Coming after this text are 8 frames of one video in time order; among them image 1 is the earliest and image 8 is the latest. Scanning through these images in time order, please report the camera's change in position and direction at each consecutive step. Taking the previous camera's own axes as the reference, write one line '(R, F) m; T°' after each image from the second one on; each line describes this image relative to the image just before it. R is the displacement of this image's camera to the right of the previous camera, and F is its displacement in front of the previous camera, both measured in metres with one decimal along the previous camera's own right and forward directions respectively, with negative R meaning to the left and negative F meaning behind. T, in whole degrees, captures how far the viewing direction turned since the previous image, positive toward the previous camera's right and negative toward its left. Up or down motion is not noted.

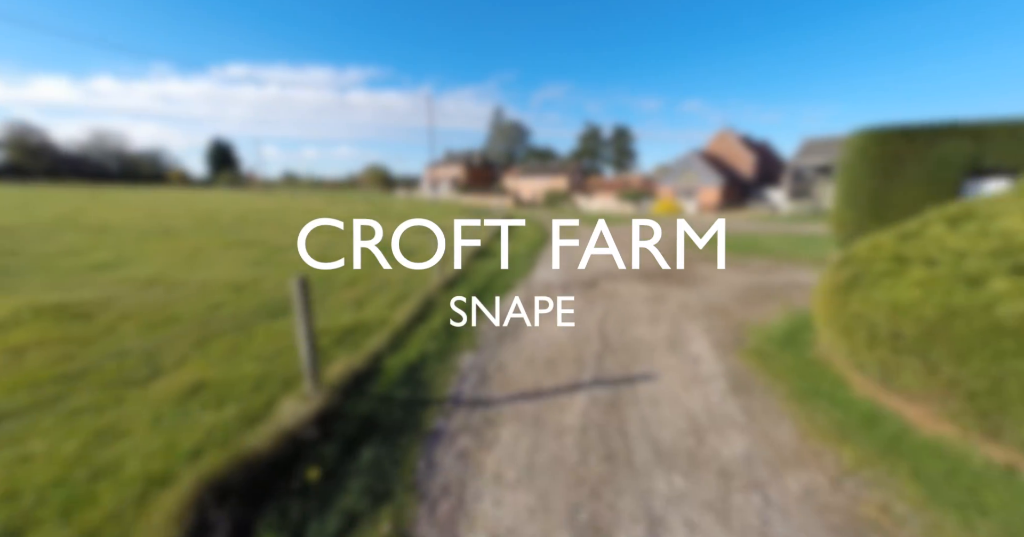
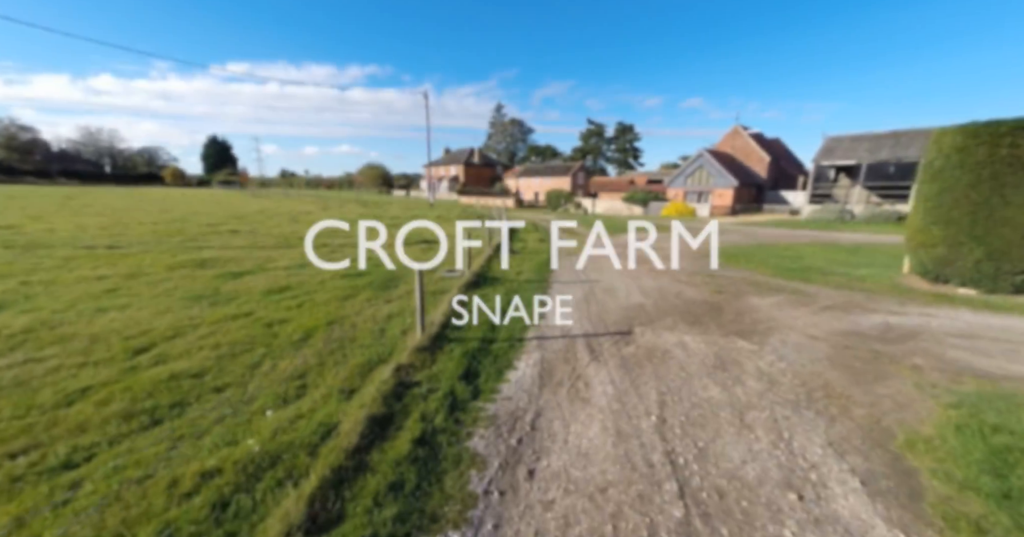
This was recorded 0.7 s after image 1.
(-0.1, +2.0) m; 0°
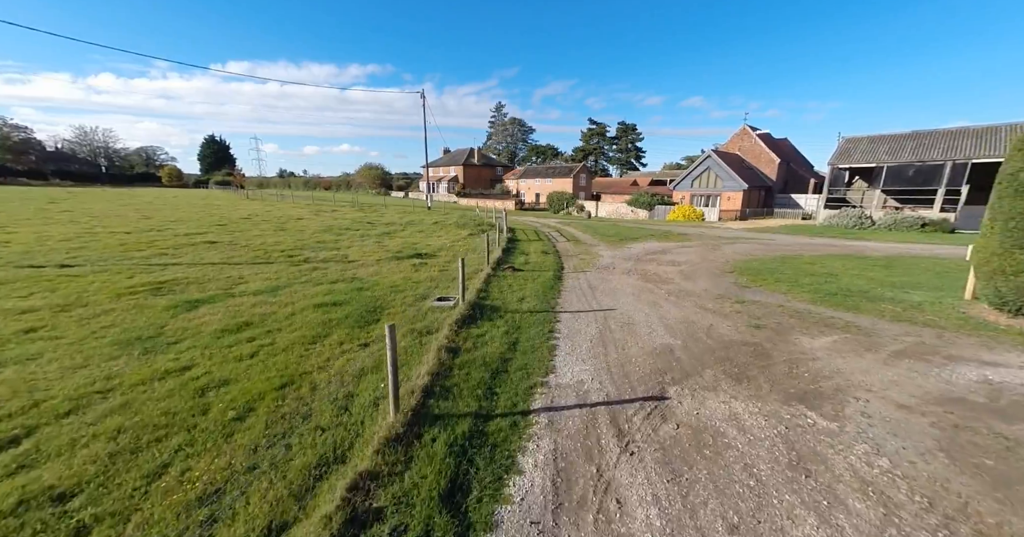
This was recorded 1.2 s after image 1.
(0.0, +1.3) m; 0°
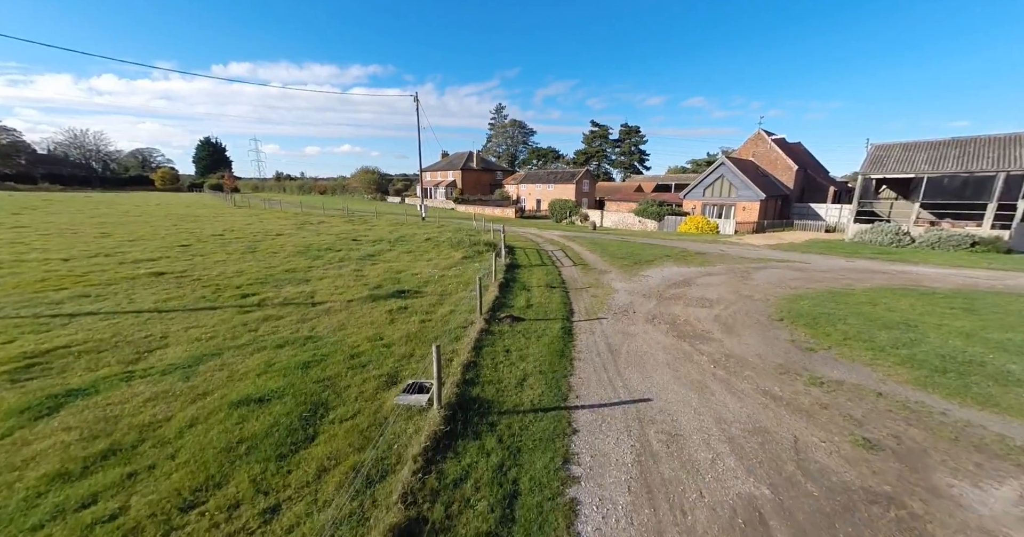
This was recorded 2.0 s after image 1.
(0.0, +2.4) m; 0°
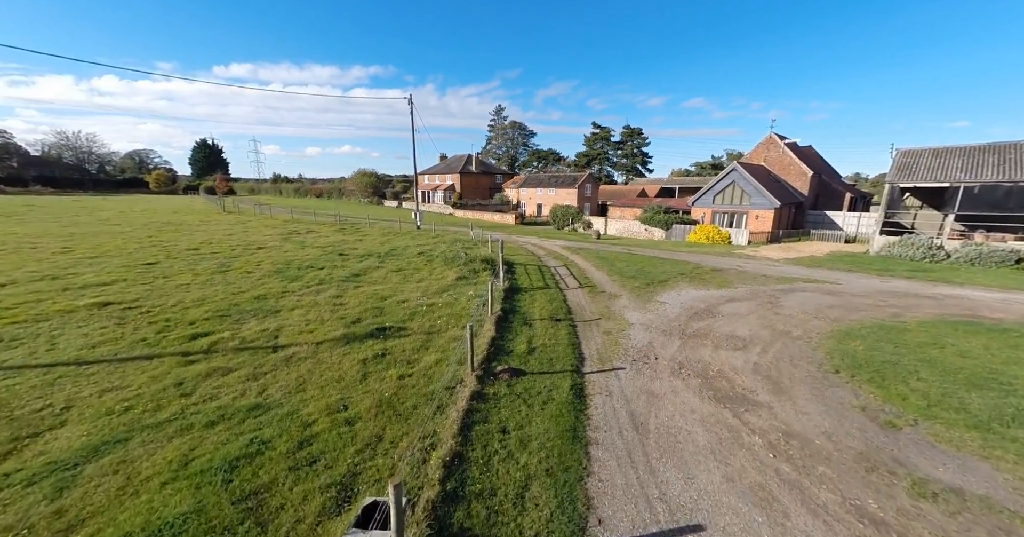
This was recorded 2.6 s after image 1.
(0.0, +1.8) m; 0°
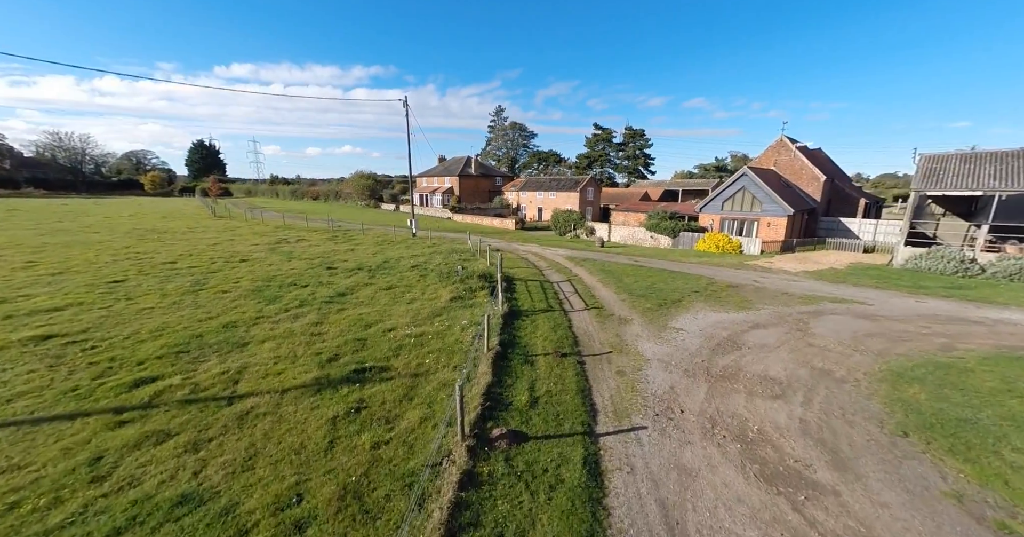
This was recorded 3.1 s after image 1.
(0.0, +1.5) m; 0°
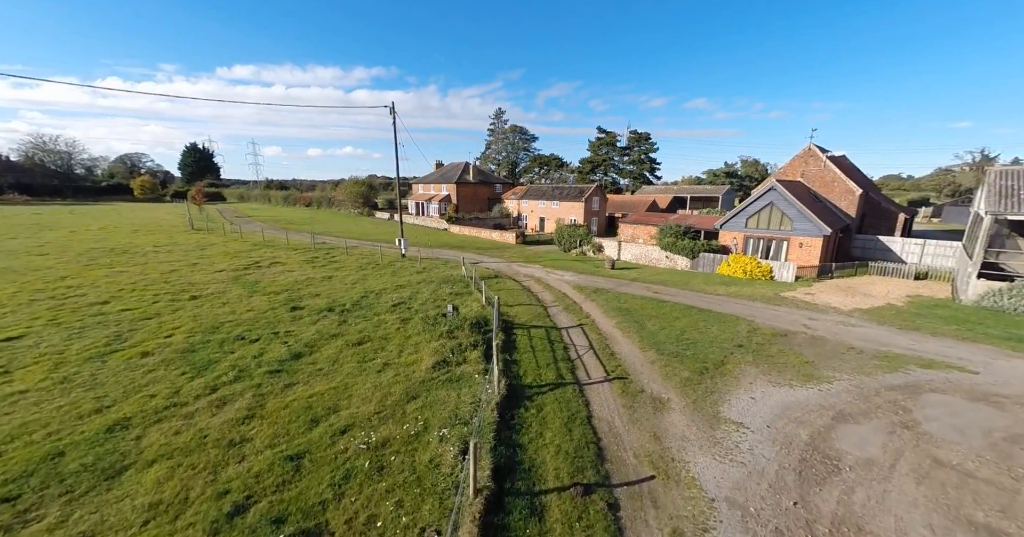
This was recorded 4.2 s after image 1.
(0.0, +3.5) m; 0°
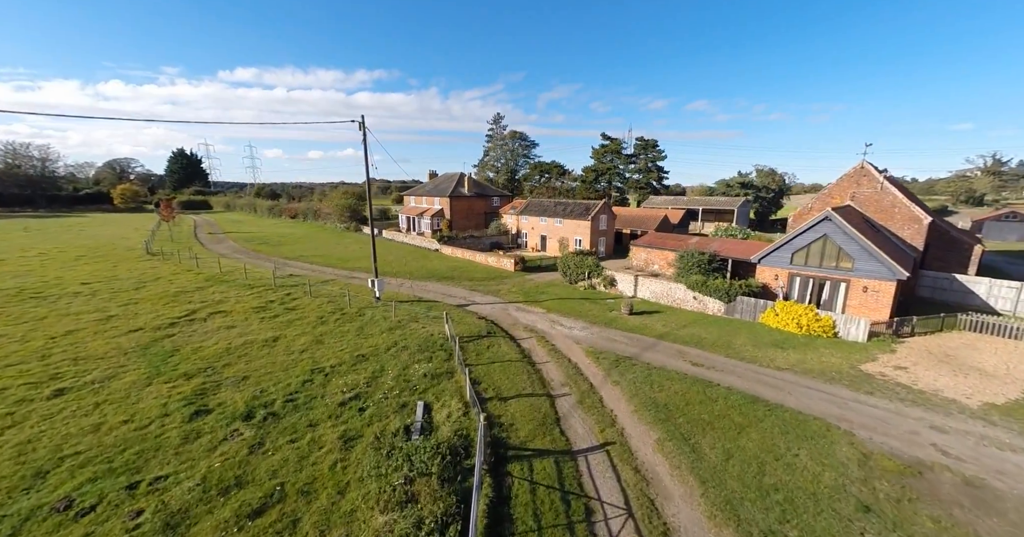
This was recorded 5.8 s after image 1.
(+0.2, +5.4) m; 0°
